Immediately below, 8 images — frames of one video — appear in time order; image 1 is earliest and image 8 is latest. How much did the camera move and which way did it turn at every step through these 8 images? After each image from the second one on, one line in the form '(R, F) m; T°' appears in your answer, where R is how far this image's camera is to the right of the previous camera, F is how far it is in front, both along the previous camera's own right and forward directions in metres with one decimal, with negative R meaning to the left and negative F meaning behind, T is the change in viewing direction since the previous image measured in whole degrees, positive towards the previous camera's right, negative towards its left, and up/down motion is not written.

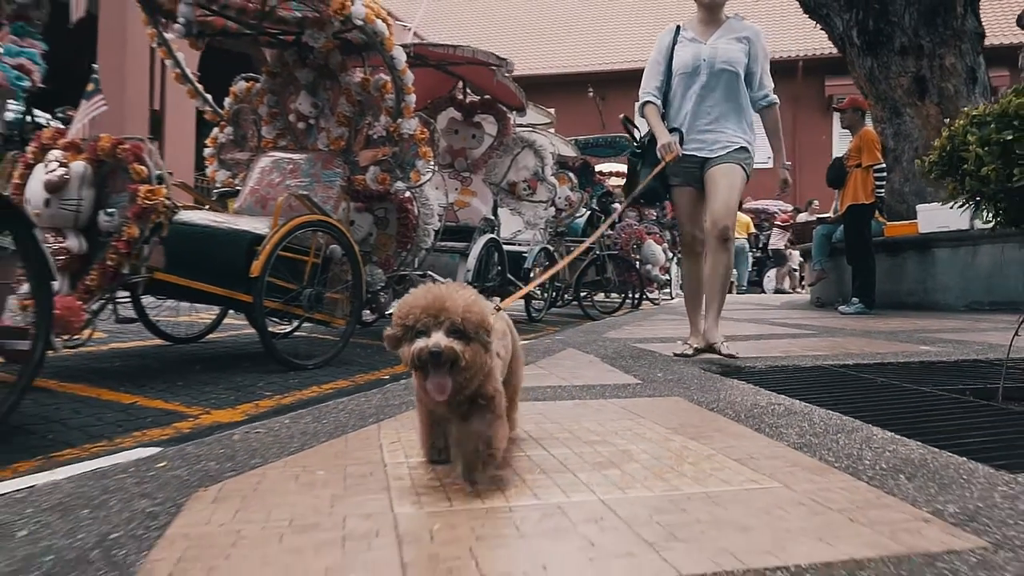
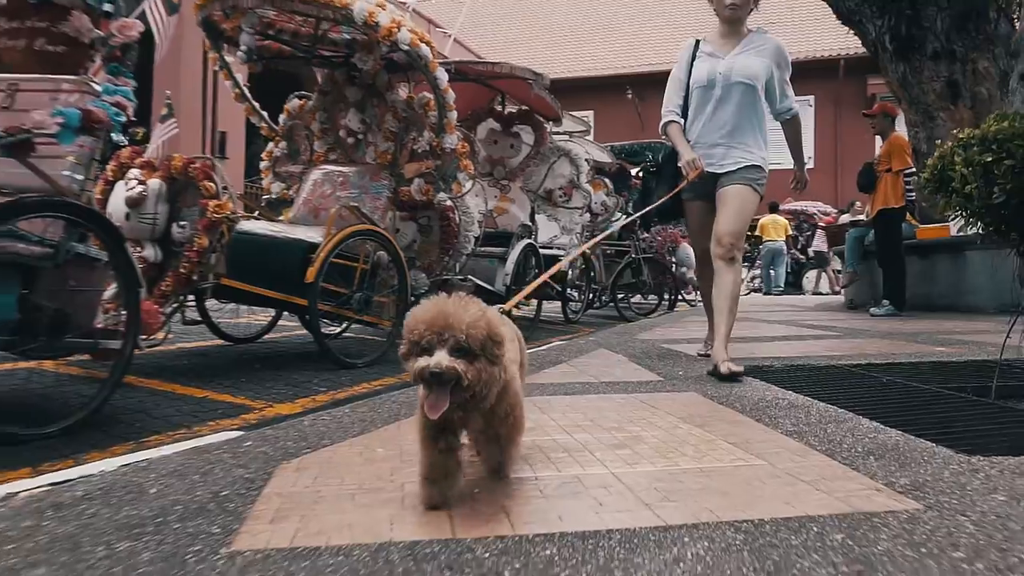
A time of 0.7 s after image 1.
(0.0, -0.4) m; -3°
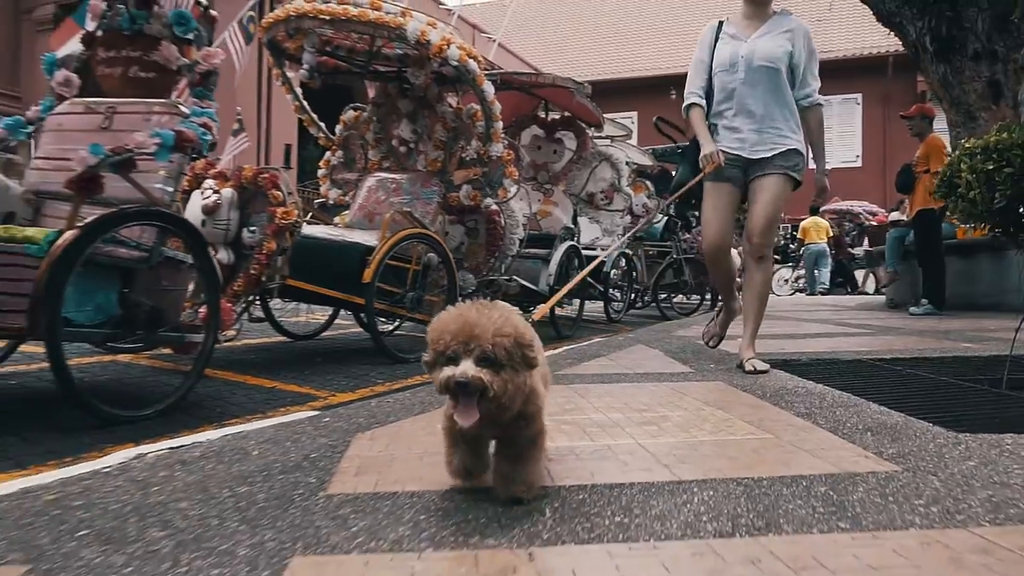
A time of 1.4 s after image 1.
(0.0, -0.3) m; -3°
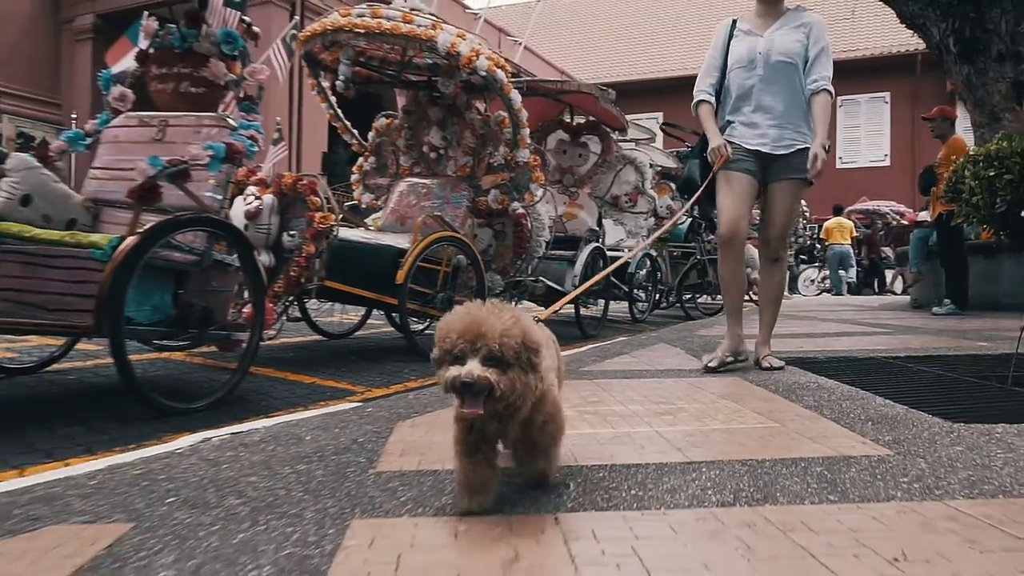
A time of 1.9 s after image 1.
(0.0, -0.2) m; -2°
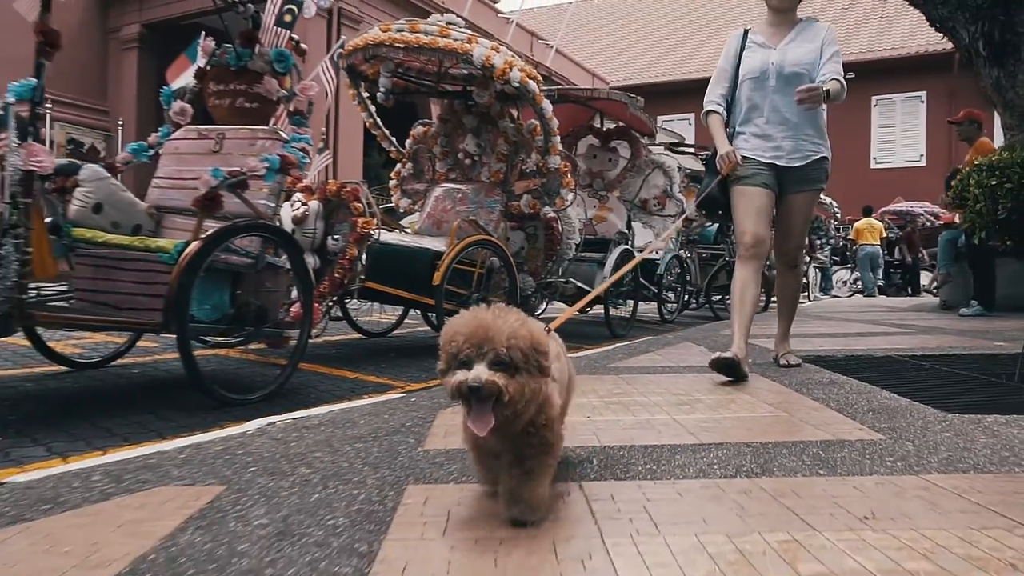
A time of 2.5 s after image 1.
(0.0, -0.3) m; -2°
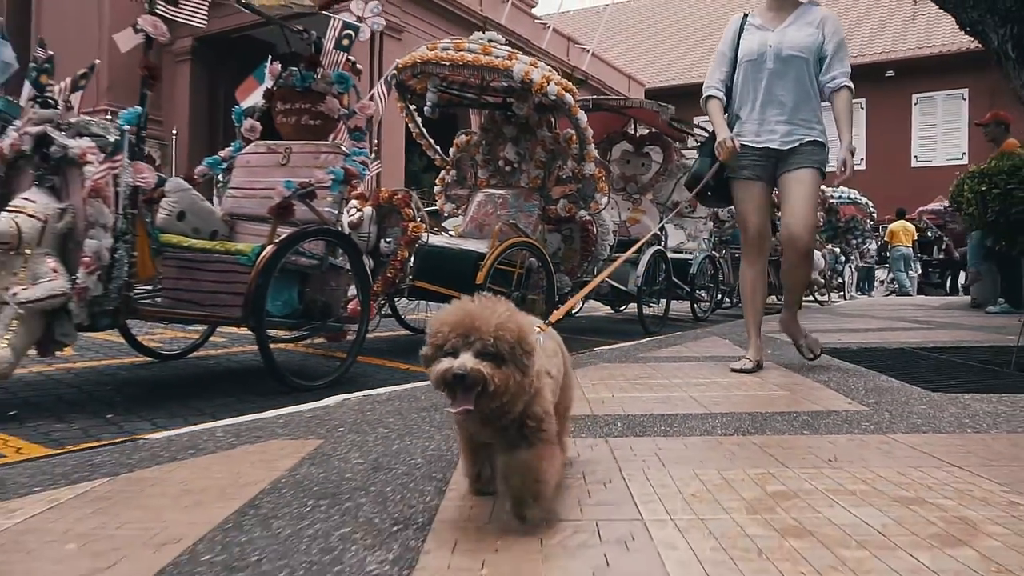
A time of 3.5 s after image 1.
(0.0, -0.5) m; -3°
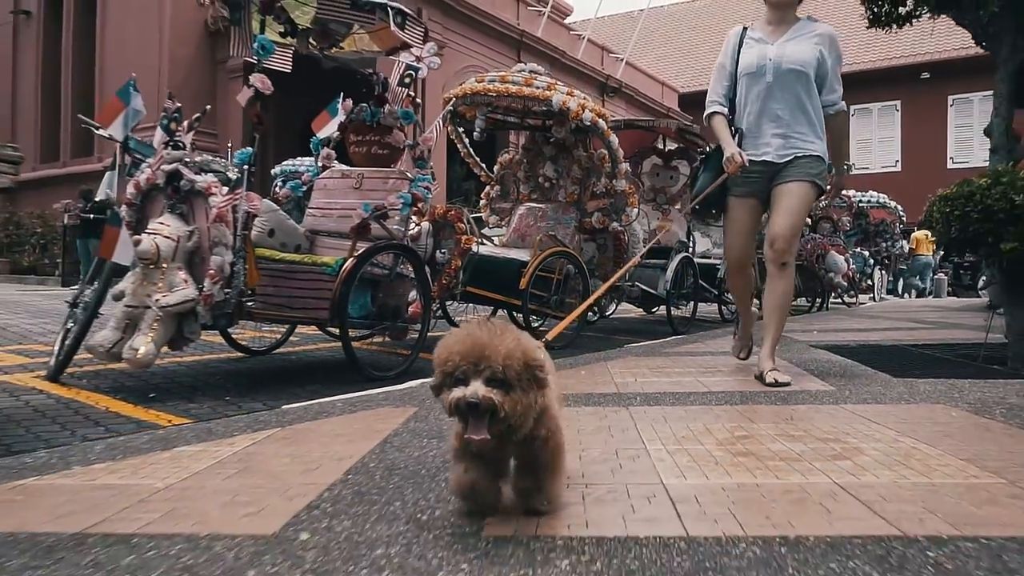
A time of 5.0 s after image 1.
(0.0, -0.8) m; -3°
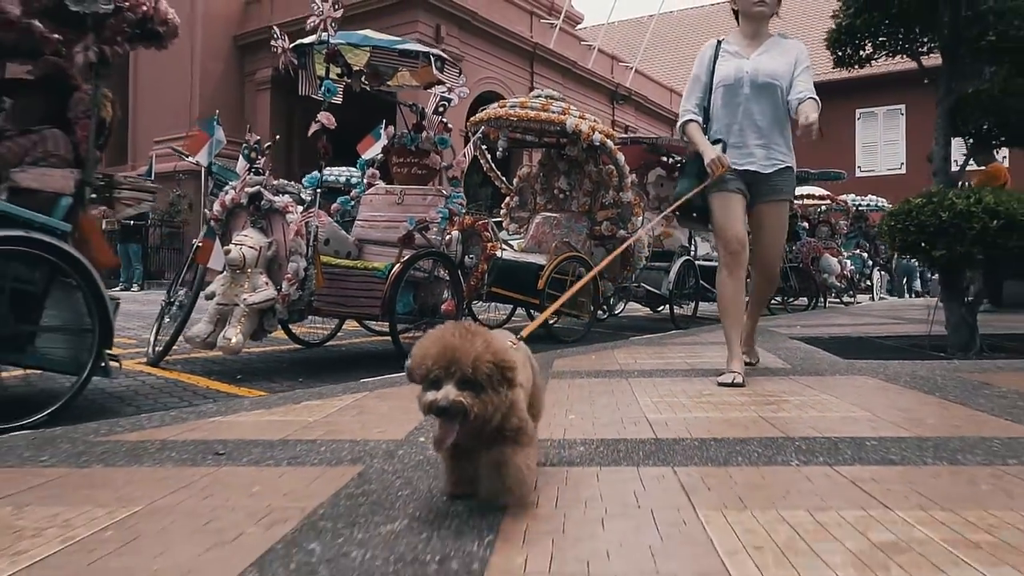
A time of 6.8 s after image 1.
(-0.1, -1.0) m; -1°
